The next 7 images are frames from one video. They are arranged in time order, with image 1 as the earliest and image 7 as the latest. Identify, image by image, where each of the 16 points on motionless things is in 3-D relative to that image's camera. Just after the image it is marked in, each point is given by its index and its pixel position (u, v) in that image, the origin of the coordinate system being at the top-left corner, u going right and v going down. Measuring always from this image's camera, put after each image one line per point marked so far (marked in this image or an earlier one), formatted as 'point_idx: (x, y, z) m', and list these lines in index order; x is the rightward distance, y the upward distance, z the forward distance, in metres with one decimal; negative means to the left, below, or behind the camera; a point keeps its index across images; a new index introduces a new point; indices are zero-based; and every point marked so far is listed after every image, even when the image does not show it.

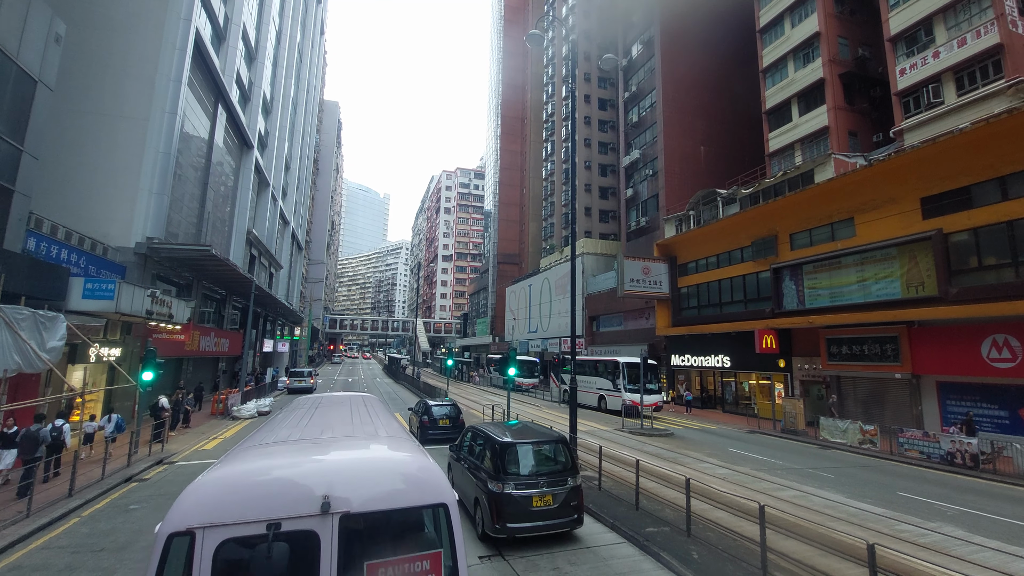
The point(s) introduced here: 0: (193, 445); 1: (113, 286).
0: (-10.1, -5.0, +15.8) m
1: (-10.4, +0.1, +12.9) m
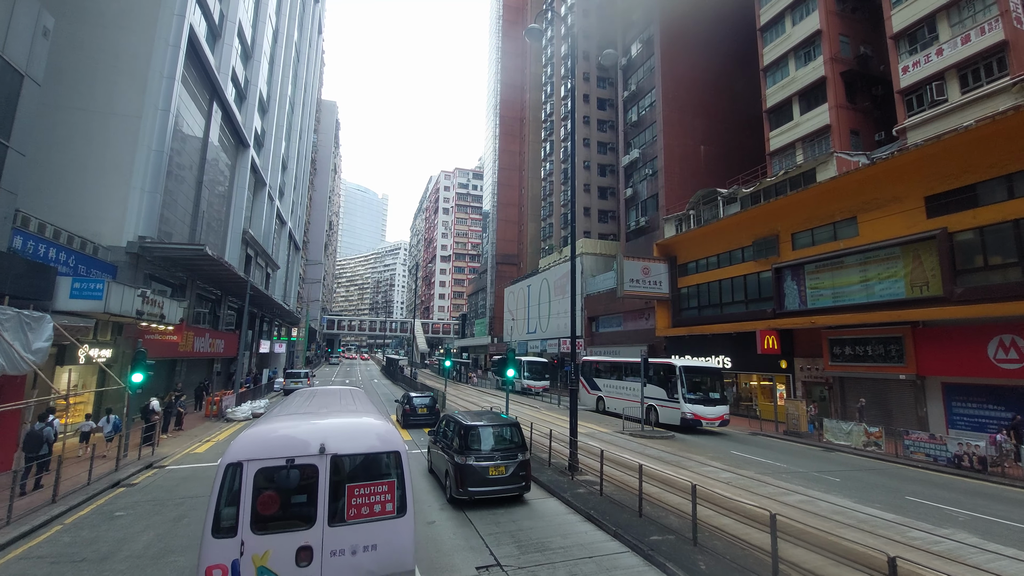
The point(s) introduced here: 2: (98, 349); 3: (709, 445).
0: (-10.2, -5.0, +15.4) m
1: (-10.4, +0.1, +12.6) m
2: (-13.1, -1.9, +15.6) m
3: (+6.4, -5.2, +16.2) m
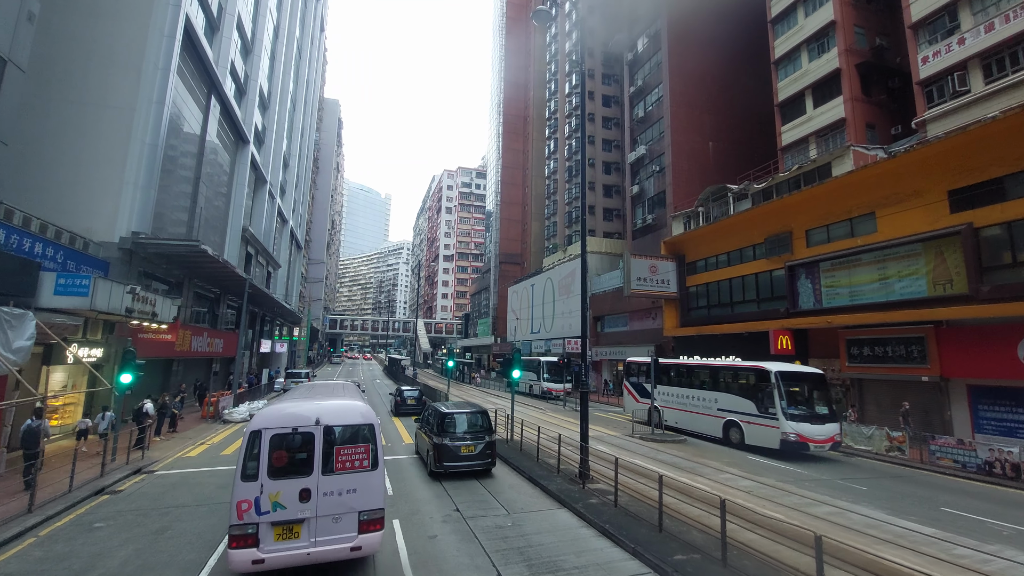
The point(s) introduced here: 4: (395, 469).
0: (-10.0, -4.9, +14.8) m
1: (-10.3, +0.2, +12.0) m
2: (-12.9, -1.9, +15.1) m
3: (+6.6, -5.1, +15.5) m
4: (-2.9, -4.5, +12.3) m
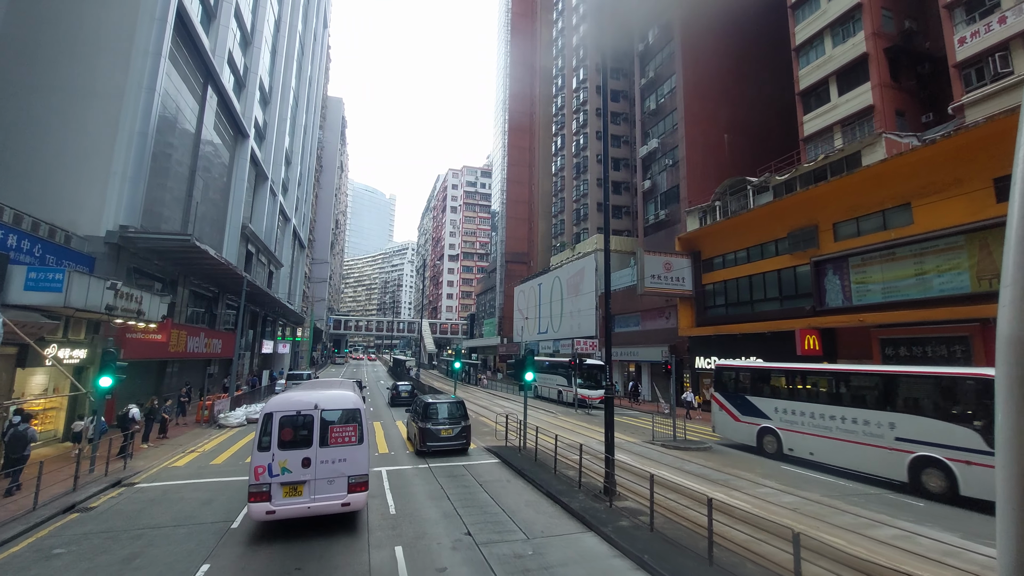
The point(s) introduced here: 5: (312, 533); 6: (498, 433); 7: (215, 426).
0: (-9.6, -4.8, +13.8) m
1: (-9.9, +0.3, +10.9) m
2: (-12.6, -1.8, +14.0) m
3: (+7.0, -4.9, +14.2) m
4: (-2.6, -4.4, +11.1) m
5: (-3.3, -4.0, +8.2) m
6: (-0.5, -4.9, +16.7) m
7: (-11.7, -5.4, +19.5) m
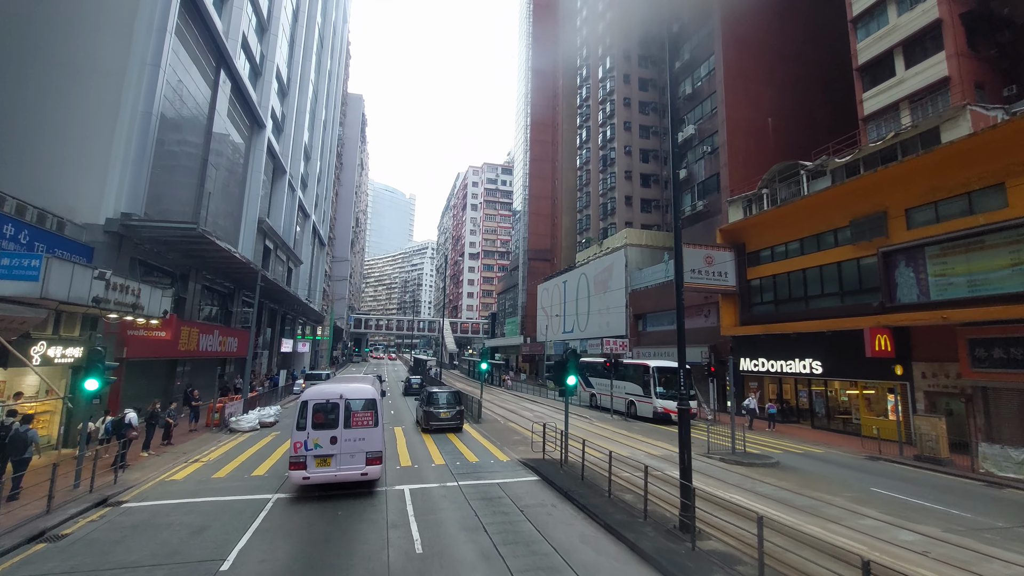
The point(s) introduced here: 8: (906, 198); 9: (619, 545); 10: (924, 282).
0: (-8.6, -4.6, +12.3) m
1: (-9.1, +0.5, +9.5) m
2: (-11.6, -1.5, +12.7) m
3: (+8.0, -4.7, +12.2) m
4: (-1.7, -4.2, +9.4) m
5: (-2.5, -3.8, +6.6) m
6: (+0.6, -4.7, +14.9) m
7: (-10.5, -5.2, +18.1) m
8: (+15.2, +3.5, +18.9) m
9: (+1.7, -3.9, +7.5) m
10: (+15.1, +0.2, +18.0) m
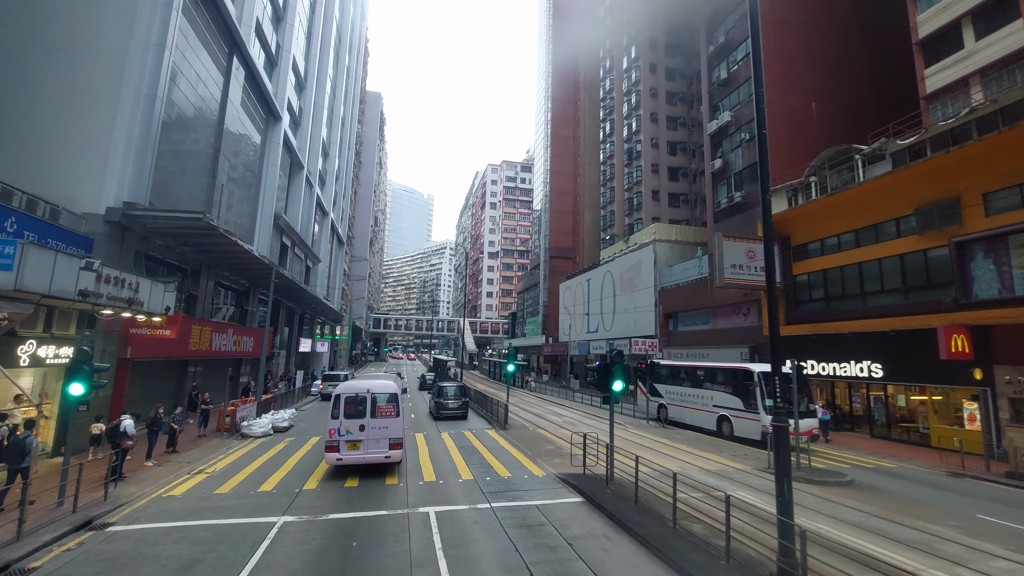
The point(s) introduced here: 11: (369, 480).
0: (-7.8, -4.4, +11.1) m
1: (-8.3, +0.6, +8.3) m
2: (-10.7, -1.4, +11.6) m
3: (+8.8, -4.5, +10.4) m
4: (-1.0, -4.0, +8.0) m
5: (-1.9, -3.6, +5.1) m
6: (+1.6, -4.5, +13.4) m
7: (-9.5, -5.1, +17.0) m
8: (+16.2, +3.7, +16.9) m
9: (+2.3, -3.7, +5.9) m
10: (+16.1, +0.4, +16.0) m
11: (-3.3, -4.4, +11.3) m
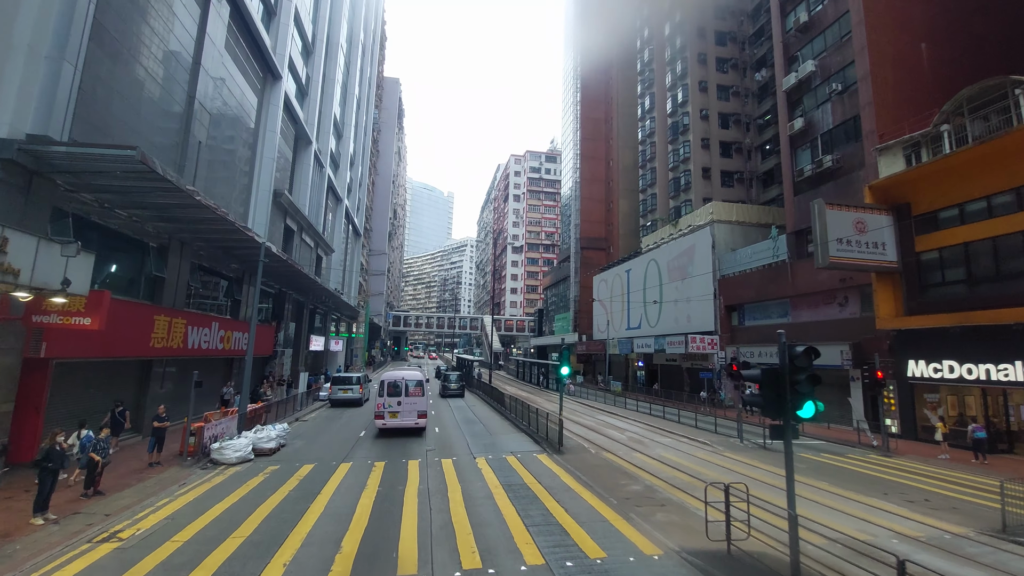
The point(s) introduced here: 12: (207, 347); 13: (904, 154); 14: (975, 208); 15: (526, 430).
0: (-6.5, -3.8, +6.8) m
1: (-7.2, +1.2, +4.0) m
2: (-9.4, -0.8, +7.4) m
3: (+10.1, -3.8, +5.4) m
4: (+0.2, -3.3, +3.4) m
5: (-0.8, -3.0, +0.6) m
6: (+3.0, -3.8, +8.7) m
7: (-7.9, -4.5, +12.7) m
8: (+17.7, +4.4, +11.6) m
9: (+3.4, -3.1, +1.2) m
10: (+17.6, +1.2, +10.7) m
11: (-2.0, -3.7, +6.8) m
12: (-10.6, -2.1, +17.3) m
13: (+15.9, +5.4, +20.0) m
14: (+16.4, +2.9, +17.7) m
15: (+0.6, -5.1, +17.7) m
